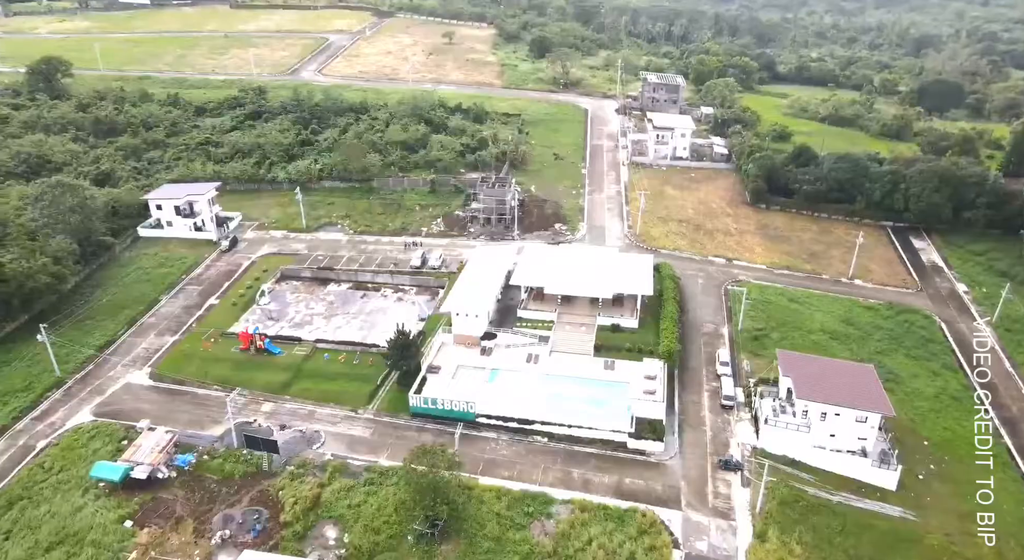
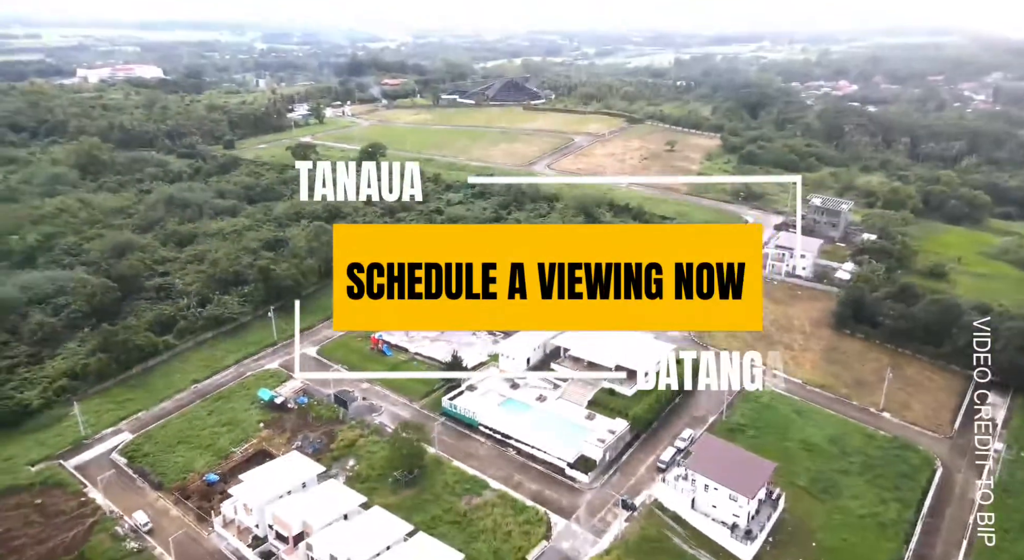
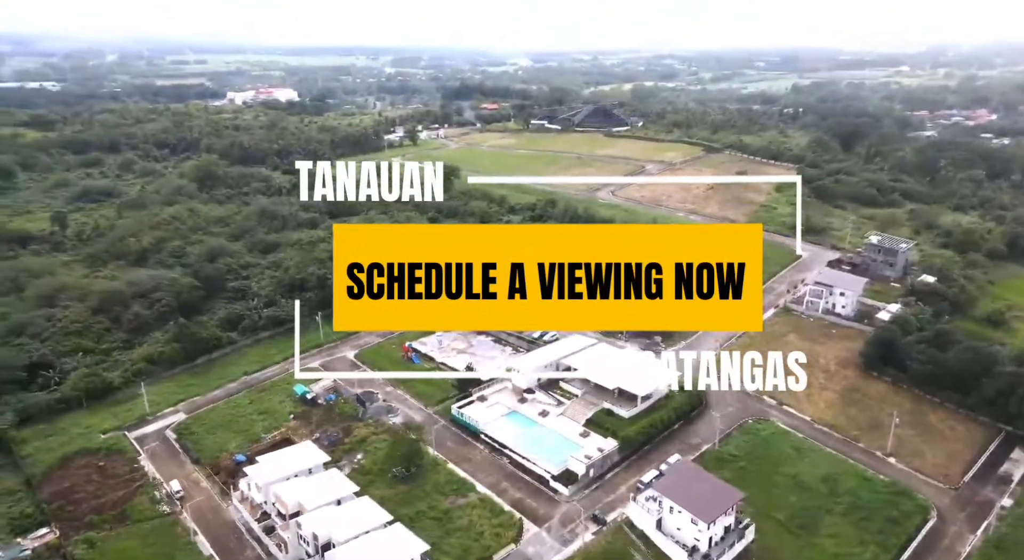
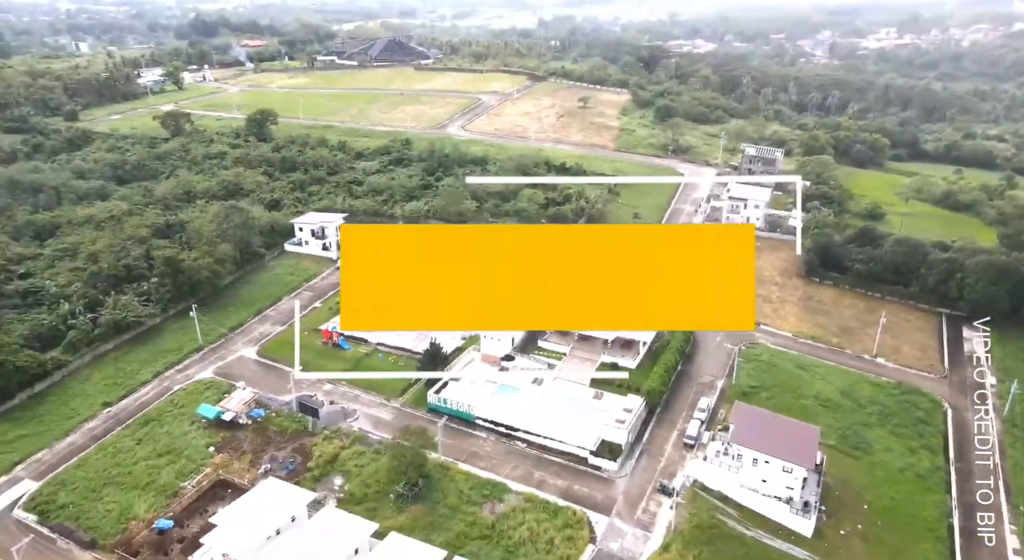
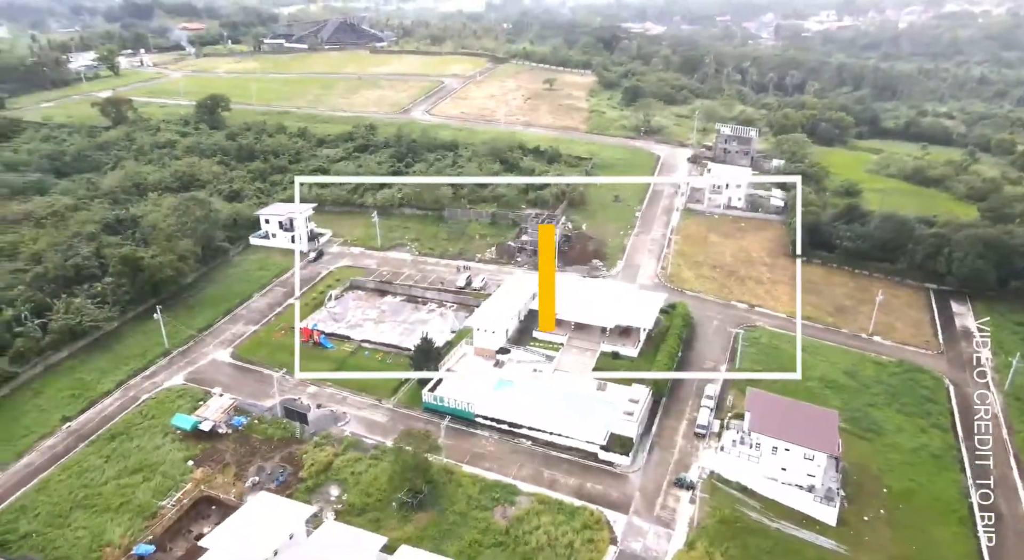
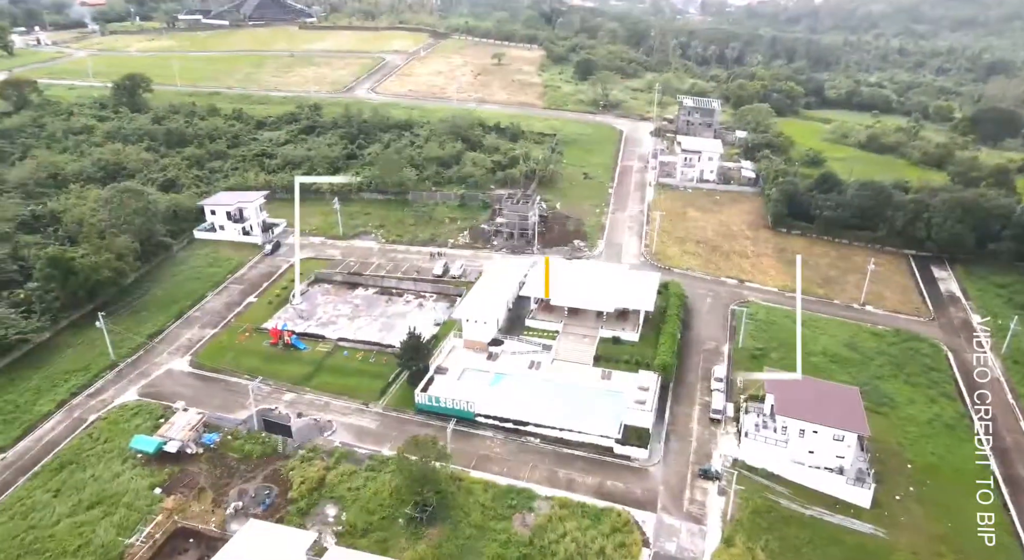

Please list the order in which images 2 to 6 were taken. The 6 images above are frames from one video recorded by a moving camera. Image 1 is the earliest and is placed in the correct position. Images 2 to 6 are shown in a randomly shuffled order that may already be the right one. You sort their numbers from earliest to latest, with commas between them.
6, 5, 4, 2, 3
